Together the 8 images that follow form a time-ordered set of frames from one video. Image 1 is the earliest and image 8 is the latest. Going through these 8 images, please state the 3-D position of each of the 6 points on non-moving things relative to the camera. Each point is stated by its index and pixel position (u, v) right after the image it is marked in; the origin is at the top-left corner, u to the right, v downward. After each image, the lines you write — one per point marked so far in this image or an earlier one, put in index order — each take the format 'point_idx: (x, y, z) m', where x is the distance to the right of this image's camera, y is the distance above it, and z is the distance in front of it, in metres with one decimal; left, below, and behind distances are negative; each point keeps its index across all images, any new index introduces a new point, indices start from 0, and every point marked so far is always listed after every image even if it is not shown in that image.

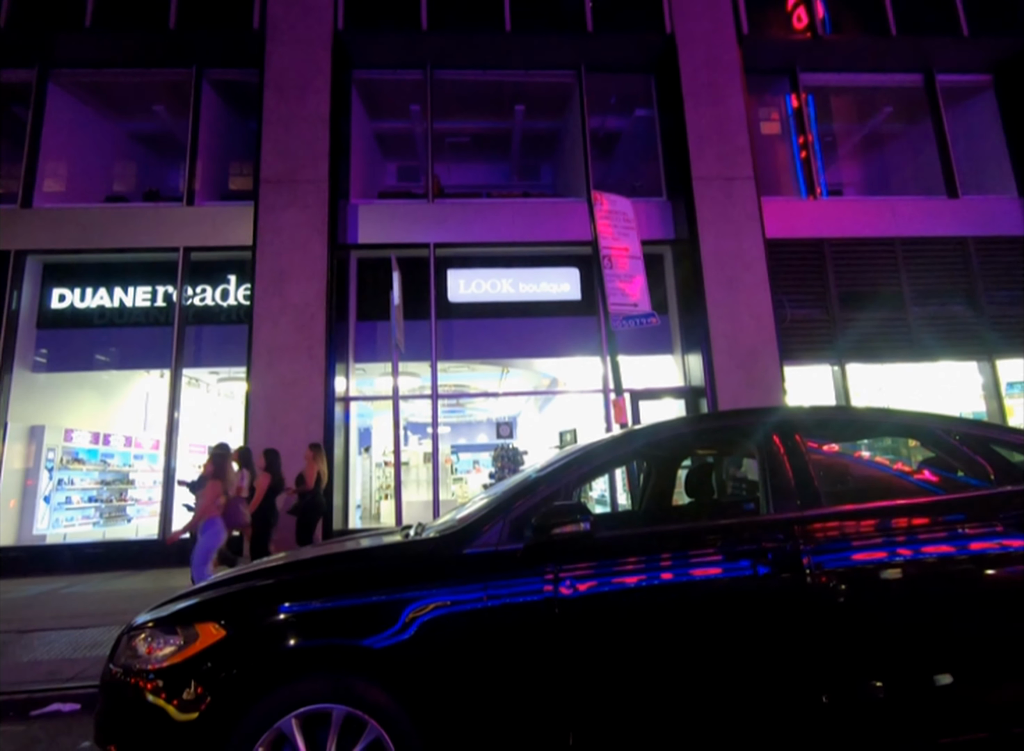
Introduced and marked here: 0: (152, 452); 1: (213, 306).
0: (-7.4, -1.6, +11.2) m
1: (-6.3, +1.5, +11.4) m
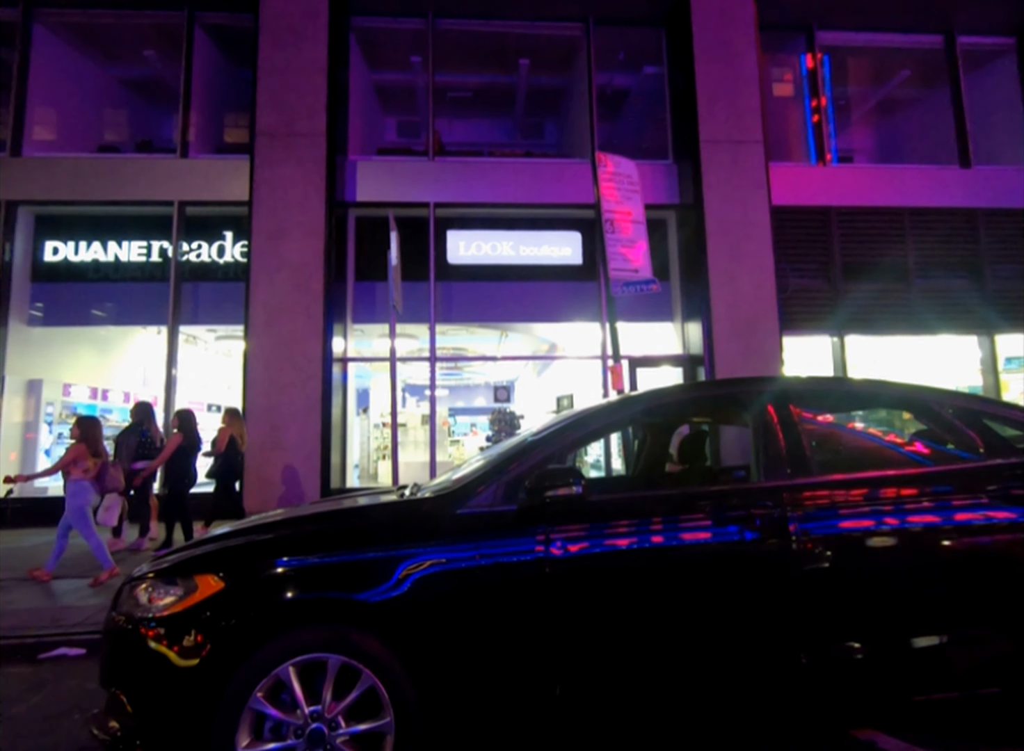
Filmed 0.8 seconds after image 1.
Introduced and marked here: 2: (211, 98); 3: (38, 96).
0: (-7.5, -0.7, +11.2) m
1: (-6.3, +2.4, +11.3) m
2: (-6.6, +6.1, +11.9) m
3: (-10.0, +5.9, +11.4) m
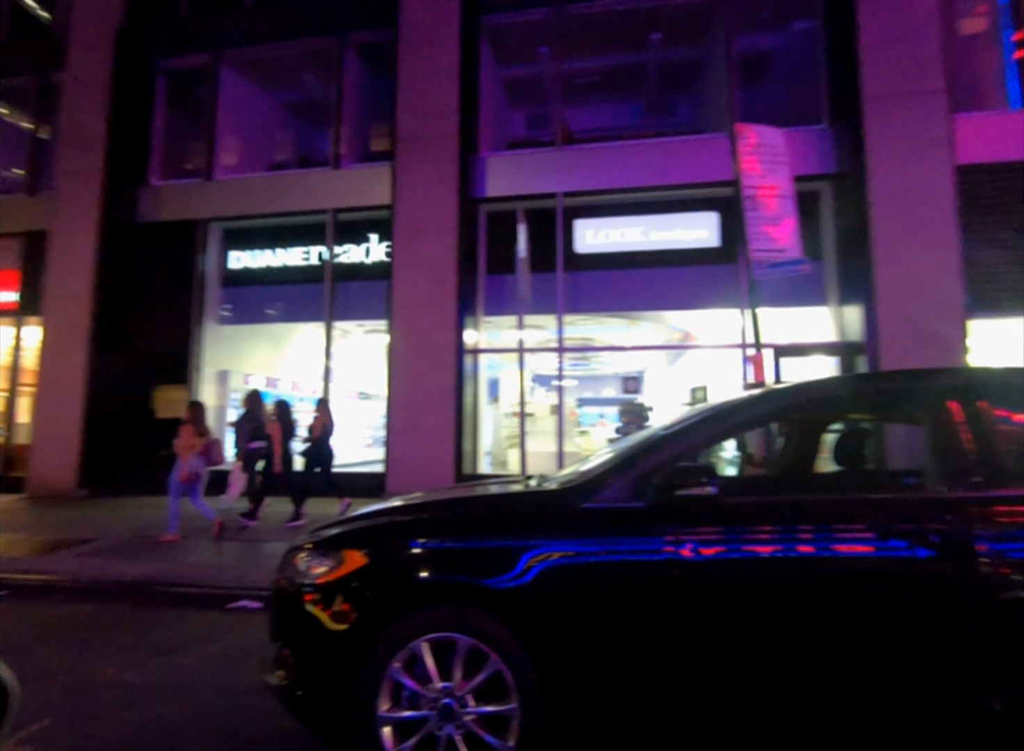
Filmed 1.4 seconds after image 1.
0: (-4.7, -0.5, +12.6) m
1: (-3.5, +2.6, +12.4) m
2: (-3.7, +6.4, +13.0) m
3: (-7.1, +6.1, +13.3) m
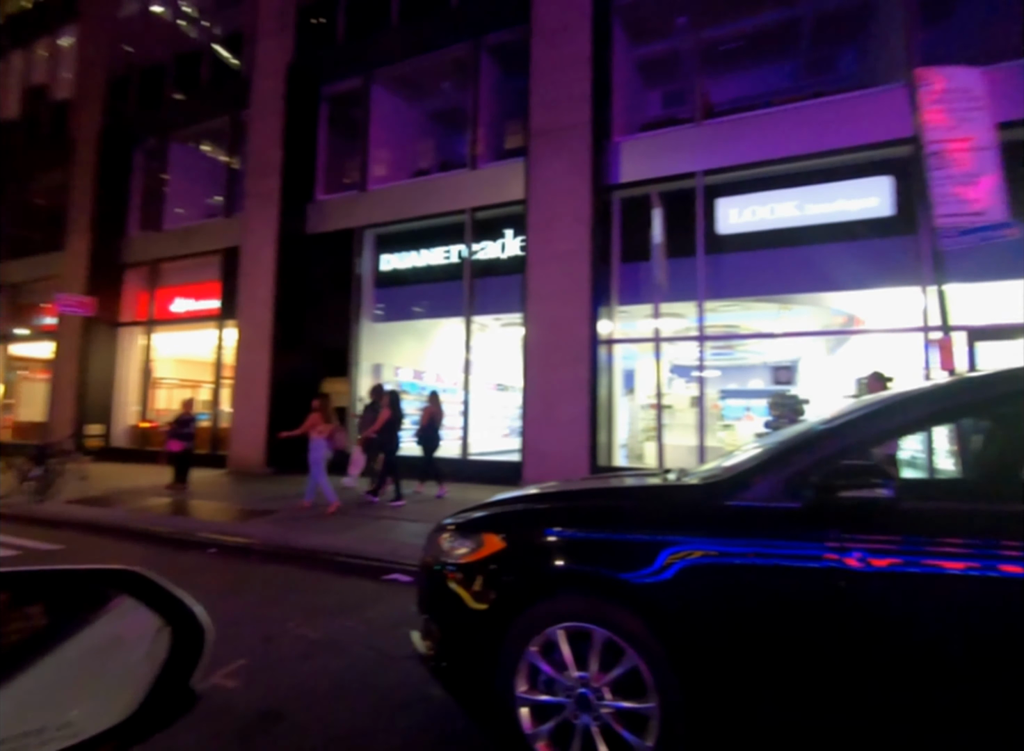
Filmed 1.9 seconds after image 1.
0: (-1.4, -0.3, +13.4) m
1: (-0.4, +2.8, +12.8) m
2: (-0.4, +6.6, +13.4) m
3: (-3.6, +6.3, +14.5) m
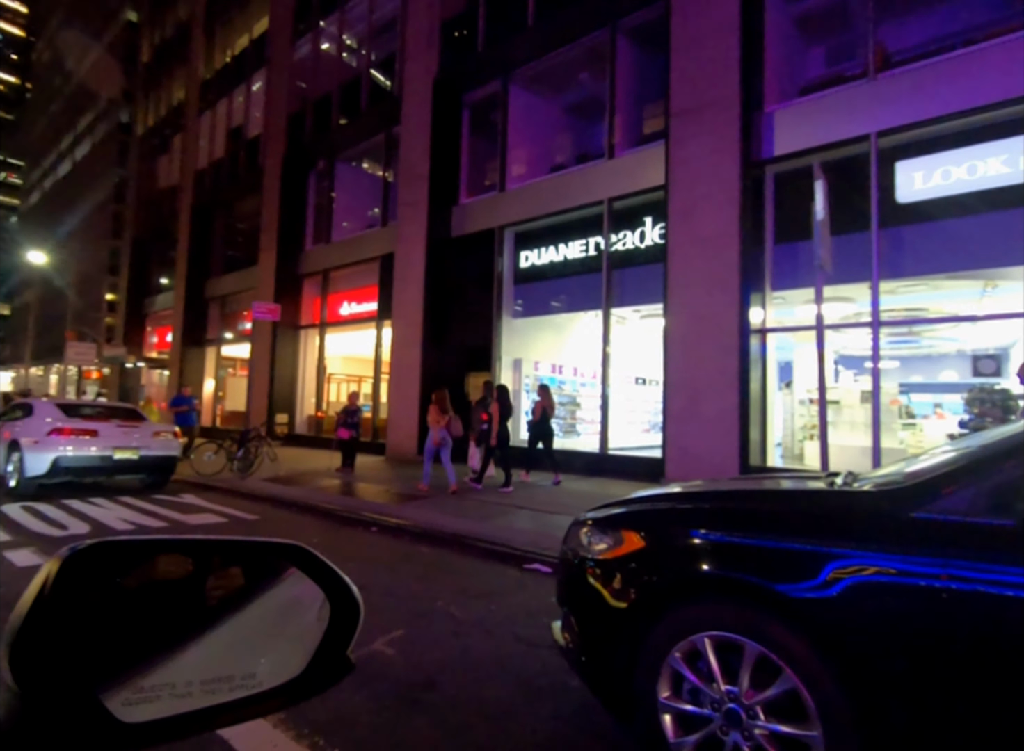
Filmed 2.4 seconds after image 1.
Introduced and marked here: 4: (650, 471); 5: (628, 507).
0: (+2.0, -0.1, +13.3) m
1: (+2.8, +2.9, +12.4) m
2: (+2.9, +6.7, +13.0) m
3: (+0.1, +6.5, +14.9) m
4: (+3.0, -2.1, +11.8) m
5: (+0.7, -0.8, +3.1) m
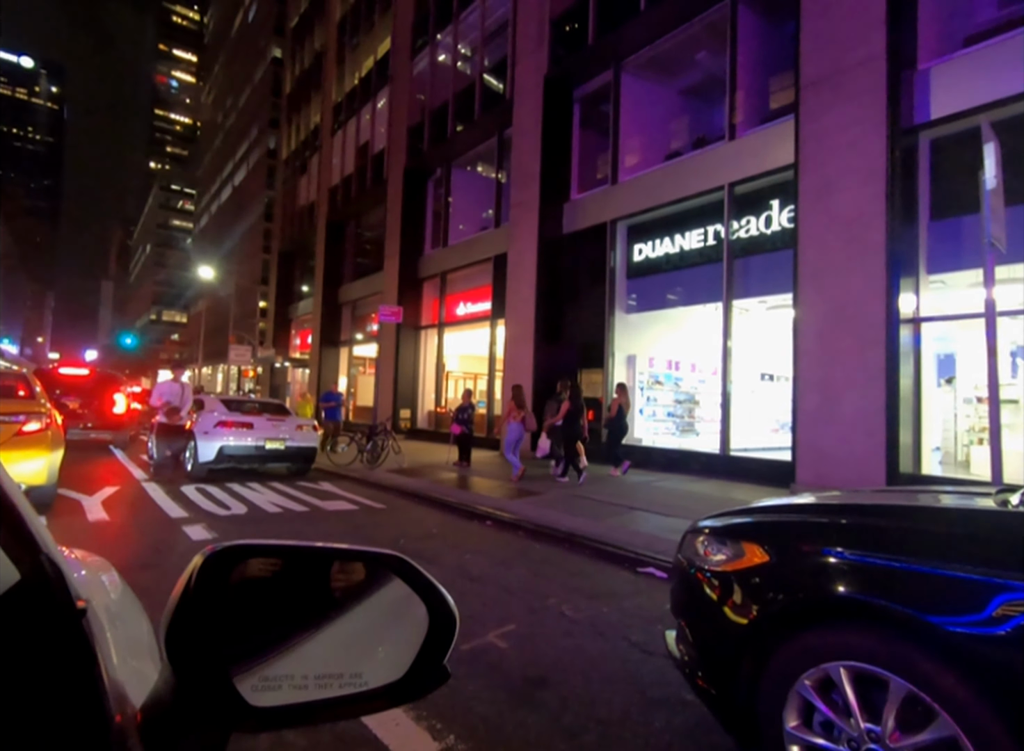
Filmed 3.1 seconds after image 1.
0: (+4.7, 0.0, +12.6) m
1: (+5.3, +3.0, +11.6) m
2: (+5.4, +6.8, +12.1) m
3: (+3.1, +6.6, +14.5) m
4: (+5.4, -2.0, +11.0) m
5: (+1.3, -0.8, +2.9) m
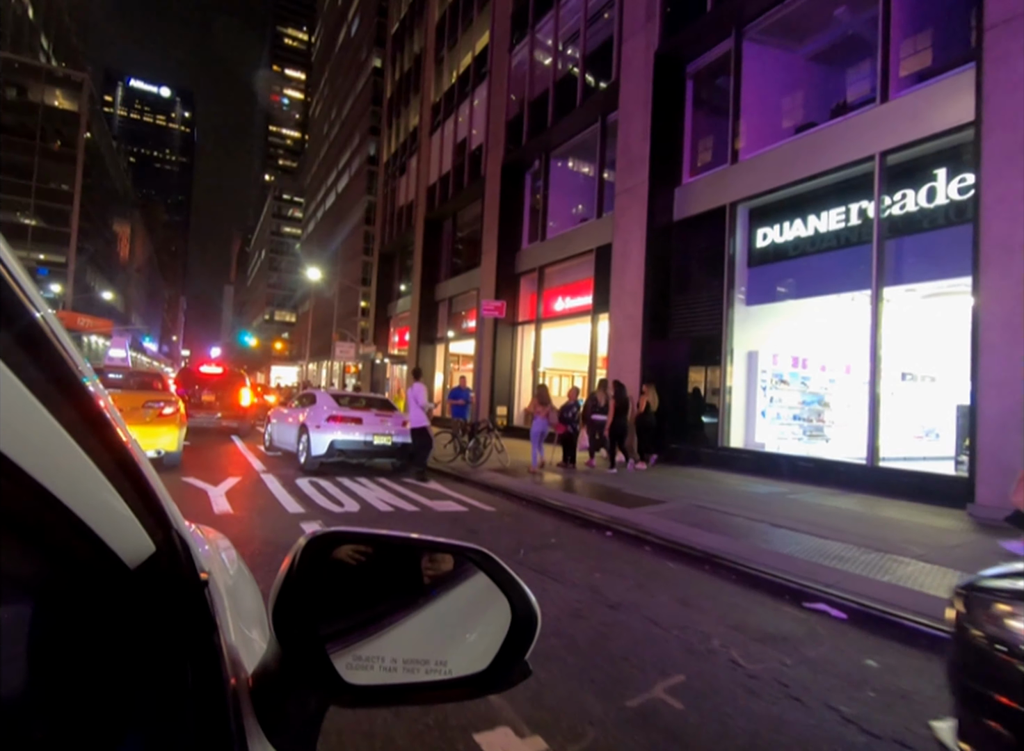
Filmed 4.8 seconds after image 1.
0: (+7.0, 0.0, +11.0) m
1: (+7.4, +3.0, +9.9) m
2: (+7.7, +6.8, +10.4) m
3: (+5.8, +6.6, +13.1) m
4: (+7.4, -2.0, +9.3) m
5: (+2.1, -0.7, +2.0) m
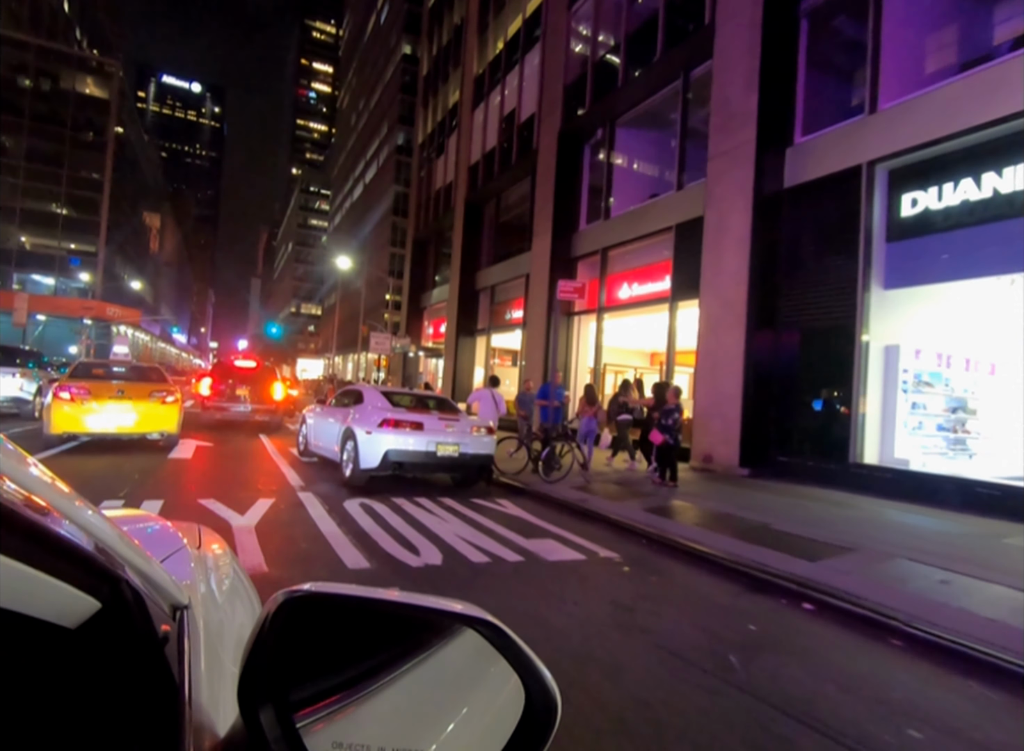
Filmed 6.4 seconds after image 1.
0: (+8.5, 0.0, +8.6) m
1: (+9.0, +3.0, +7.4) m
2: (+9.3, +6.8, +7.8) m
3: (+7.5, +6.6, +10.6) m
4: (+8.9, -2.0, +6.8) m
5: (+3.3, -0.8, -0.2) m
